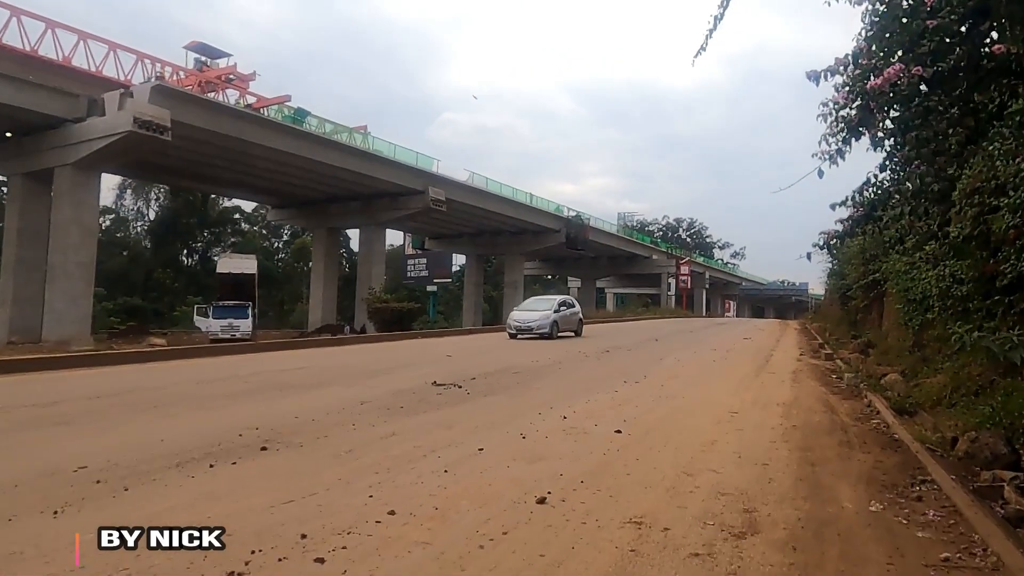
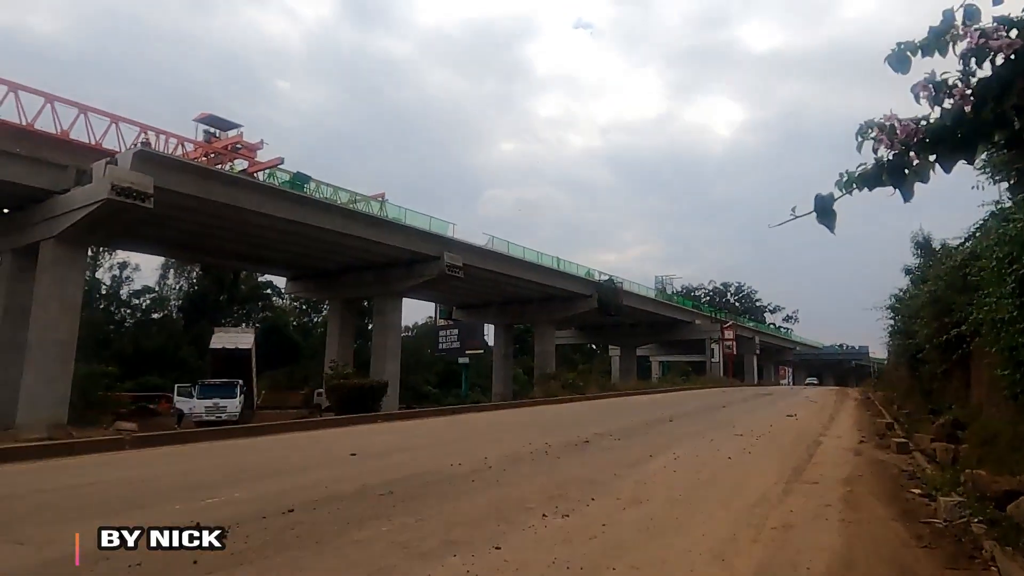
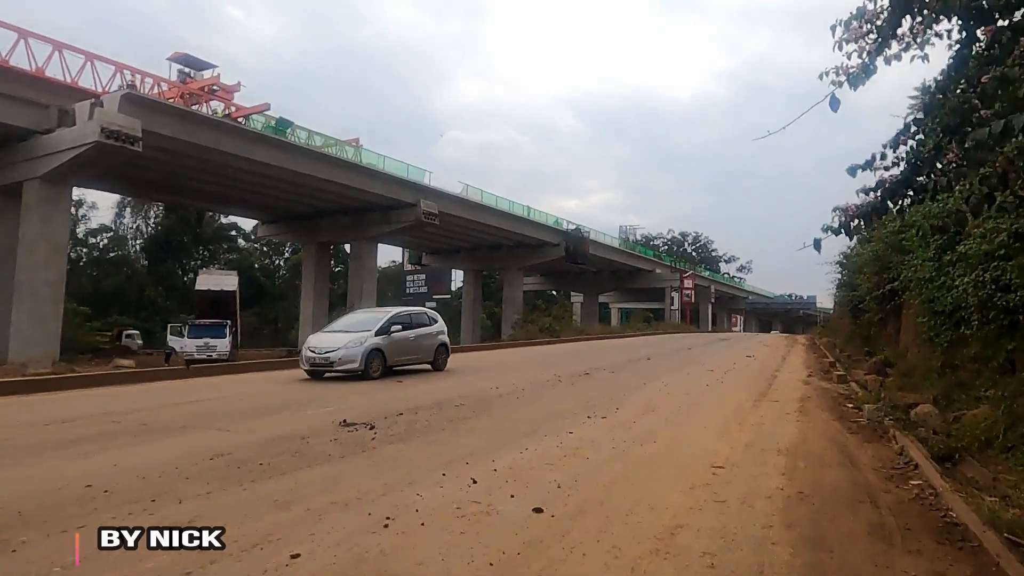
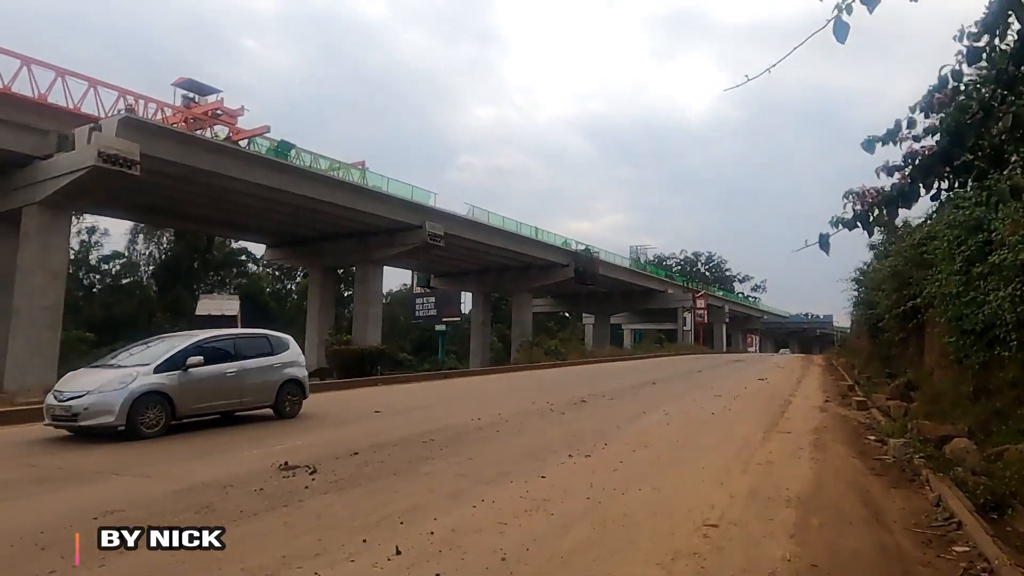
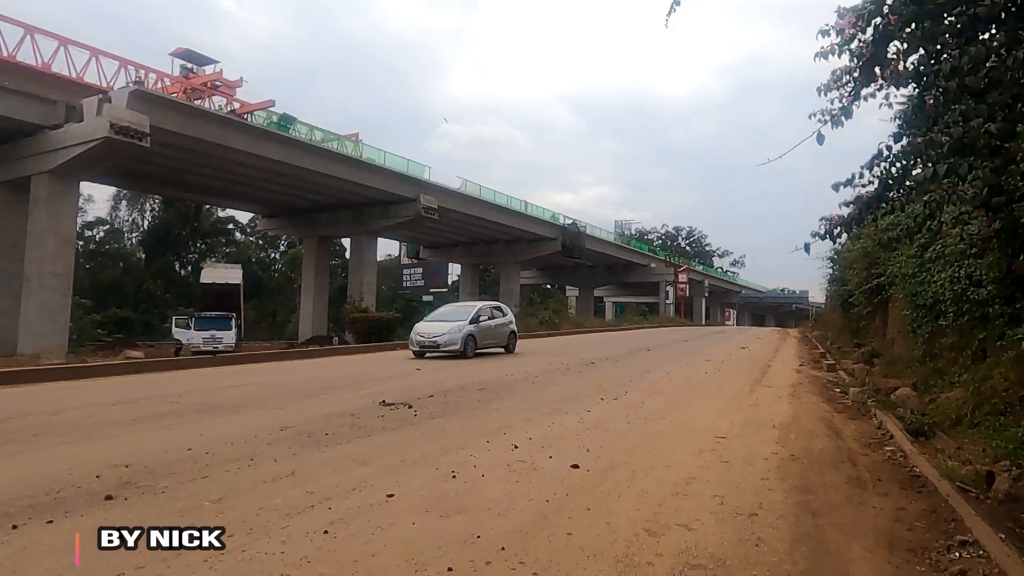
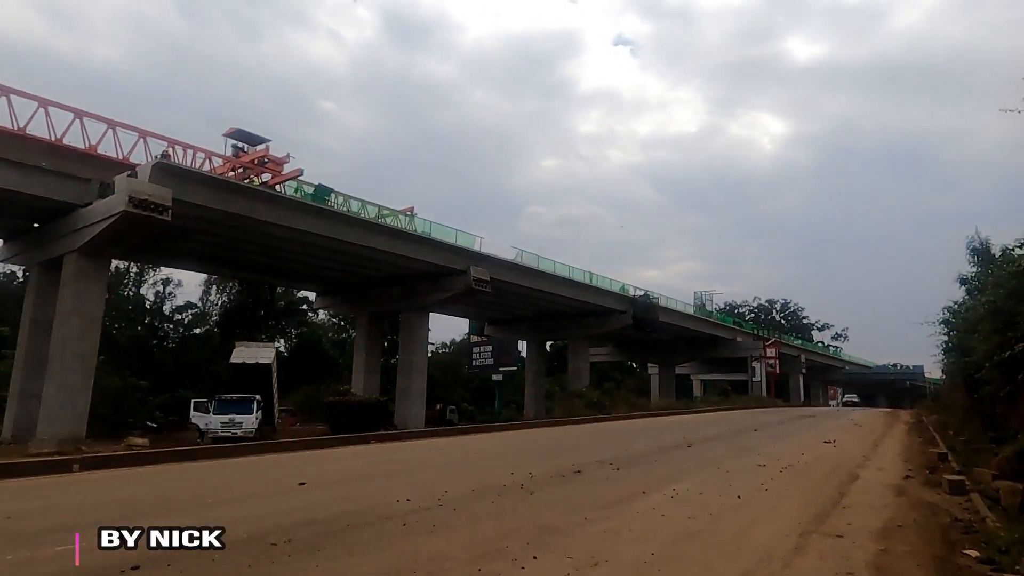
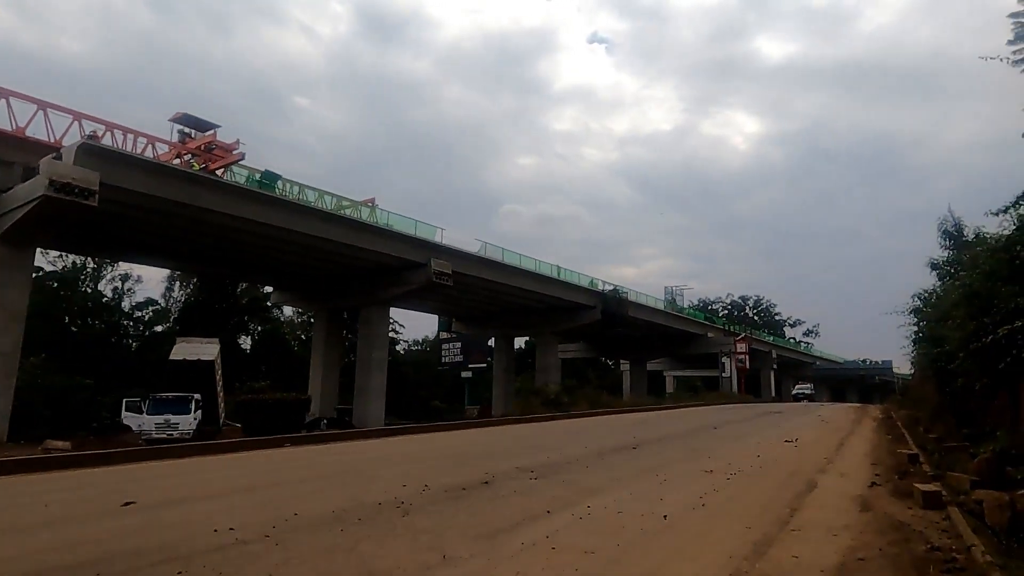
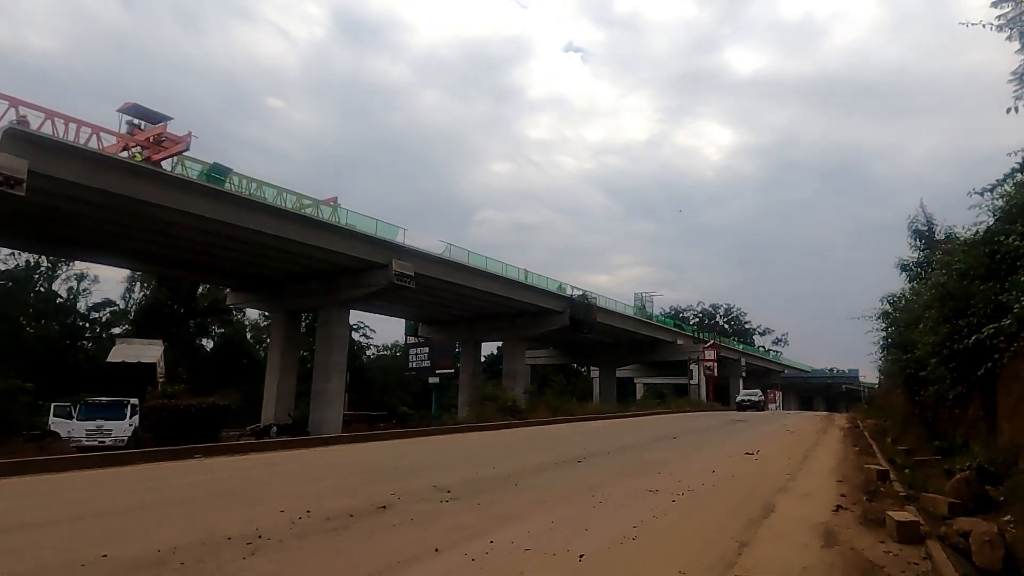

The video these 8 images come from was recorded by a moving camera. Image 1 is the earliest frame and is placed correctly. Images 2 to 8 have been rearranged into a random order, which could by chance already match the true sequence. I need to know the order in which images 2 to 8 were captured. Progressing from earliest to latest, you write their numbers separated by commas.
5, 3, 4, 2, 6, 7, 8
